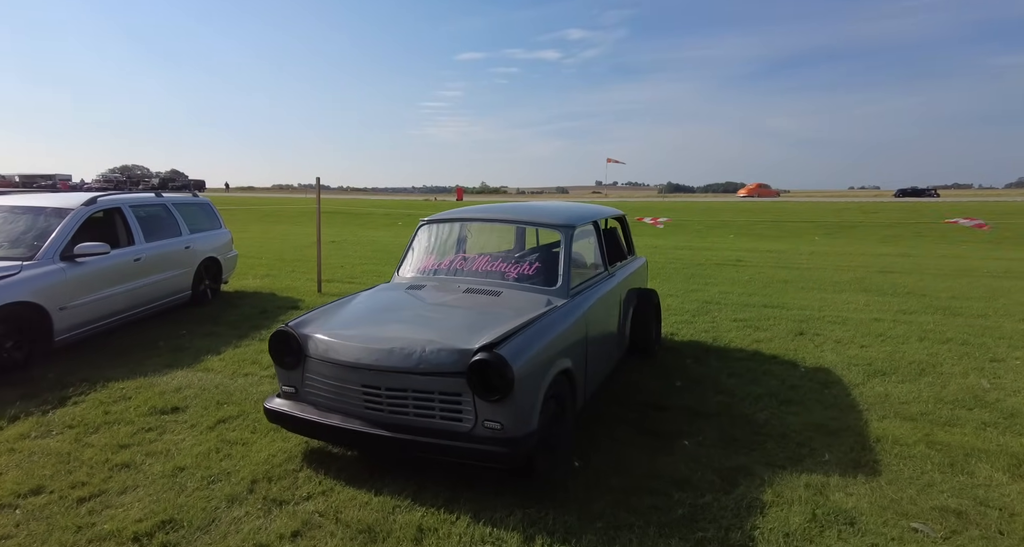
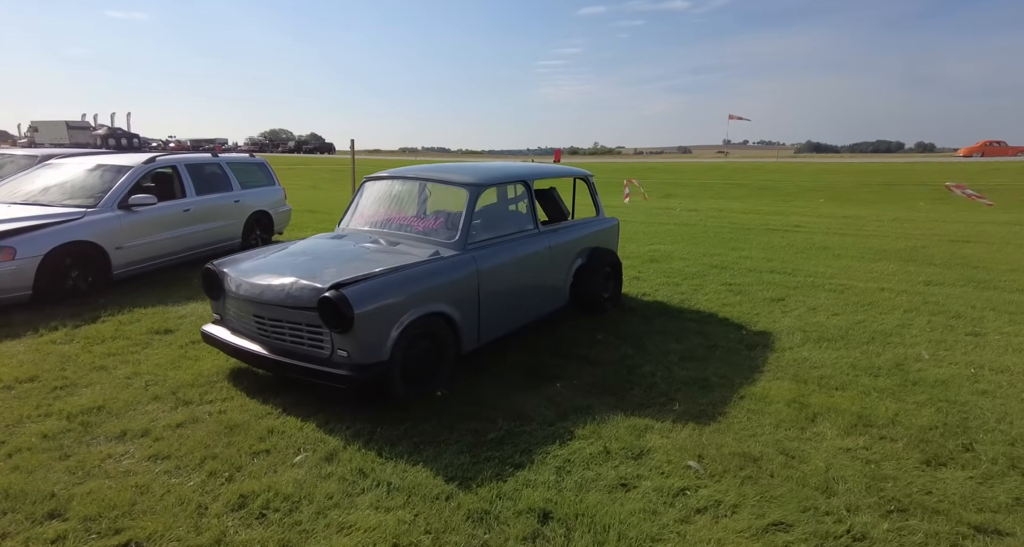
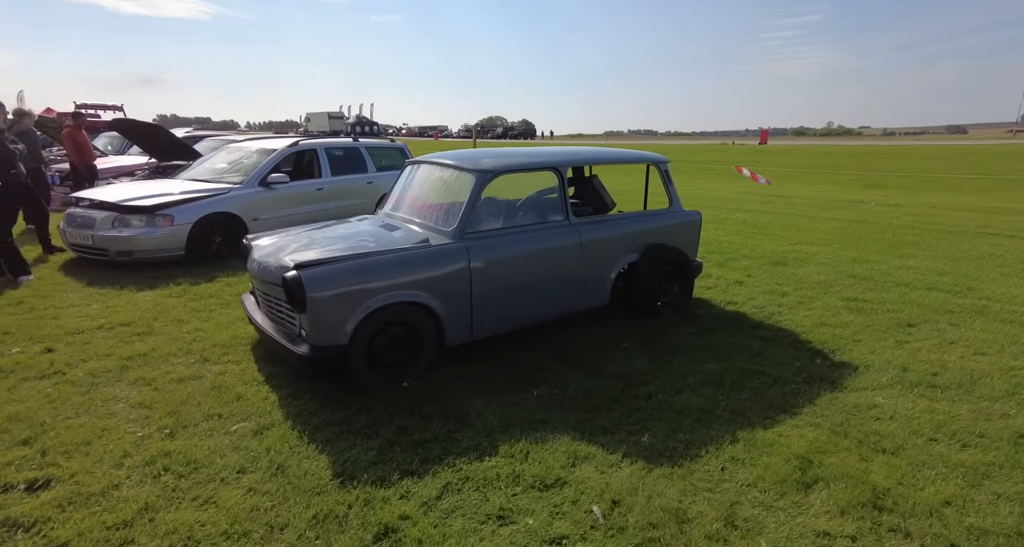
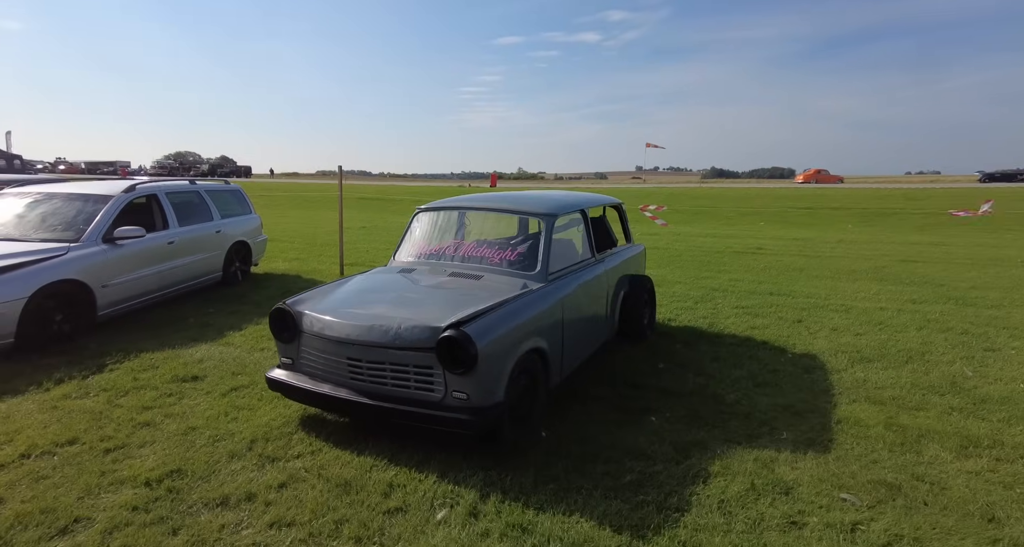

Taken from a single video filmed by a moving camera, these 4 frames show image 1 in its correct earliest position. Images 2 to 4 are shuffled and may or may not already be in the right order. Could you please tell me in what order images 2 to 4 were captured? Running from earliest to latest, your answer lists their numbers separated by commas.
4, 2, 3
